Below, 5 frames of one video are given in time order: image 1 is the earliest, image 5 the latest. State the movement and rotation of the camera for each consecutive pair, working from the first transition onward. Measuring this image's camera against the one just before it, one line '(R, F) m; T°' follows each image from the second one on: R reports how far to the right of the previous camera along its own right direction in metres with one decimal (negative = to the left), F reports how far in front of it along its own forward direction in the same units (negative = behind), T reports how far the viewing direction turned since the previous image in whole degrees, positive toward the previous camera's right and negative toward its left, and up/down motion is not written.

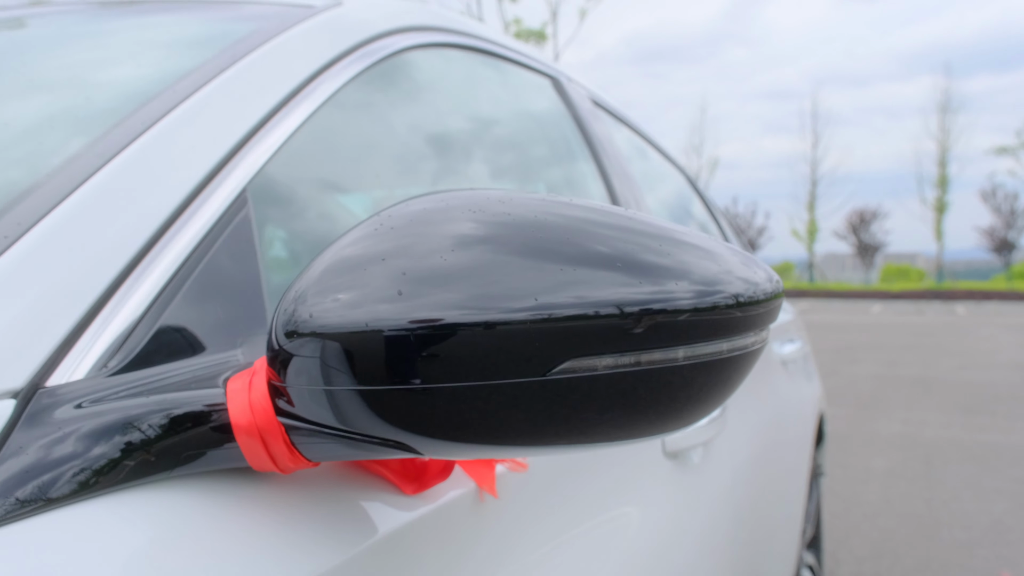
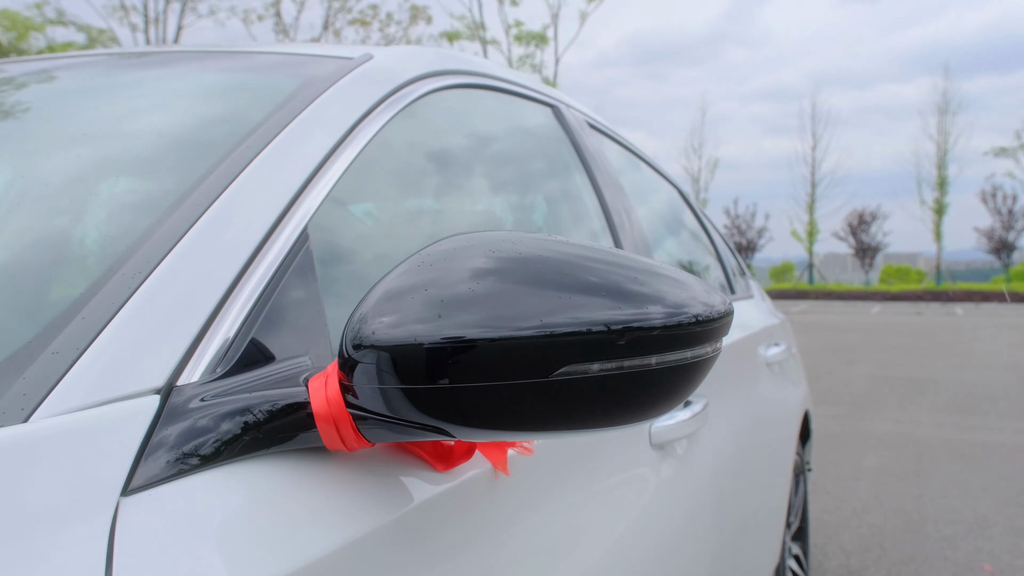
(0.0, -0.1) m; 0°
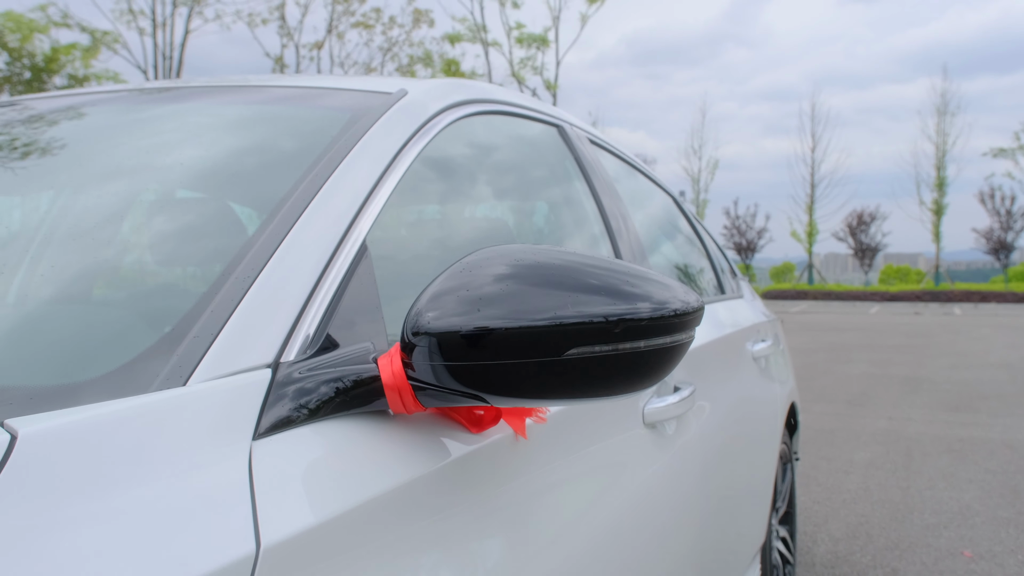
(0.0, -0.2) m; 0°
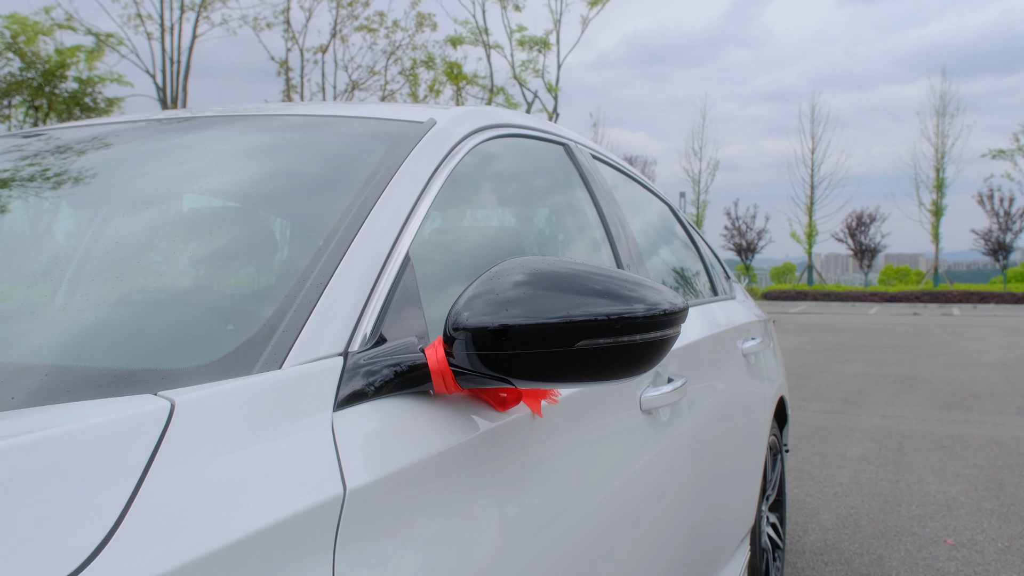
(0.0, -0.2) m; 0°
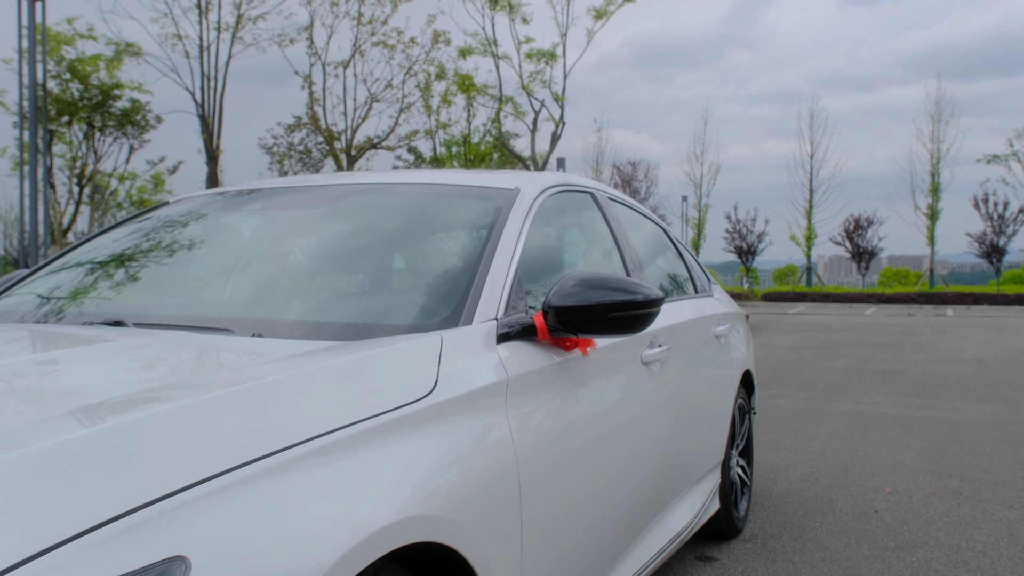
(-0.1, -0.9) m; 0°
